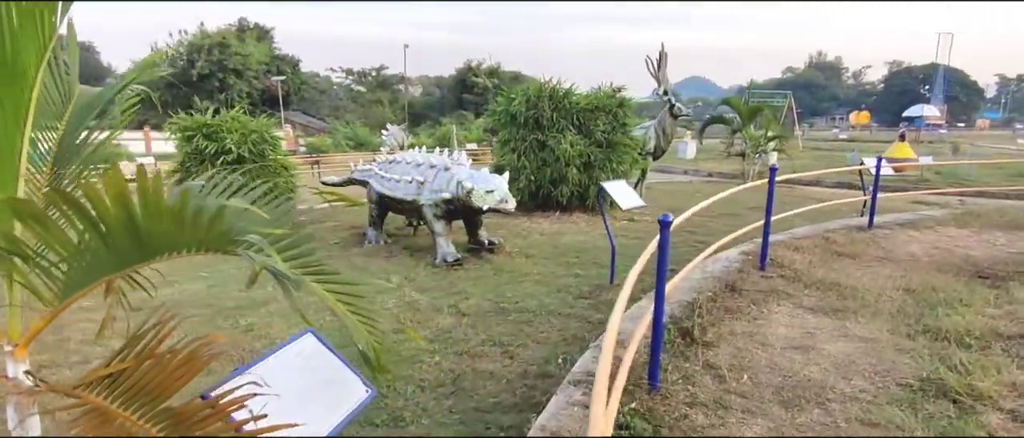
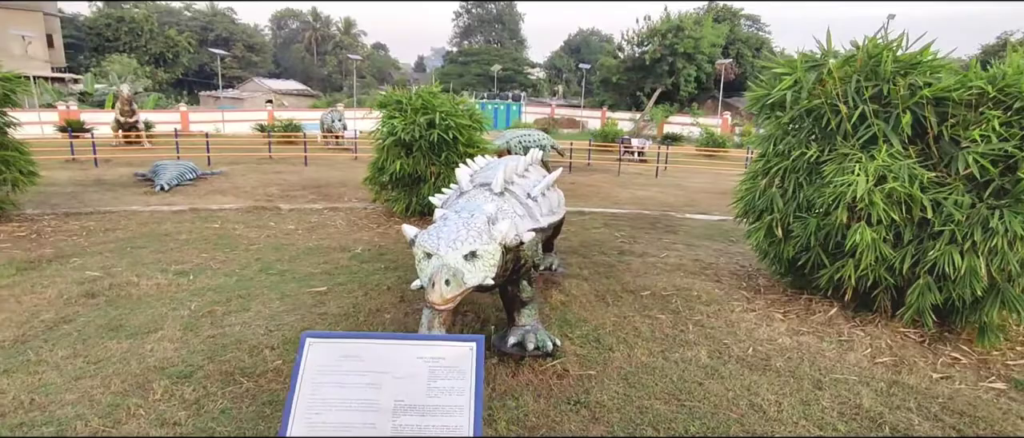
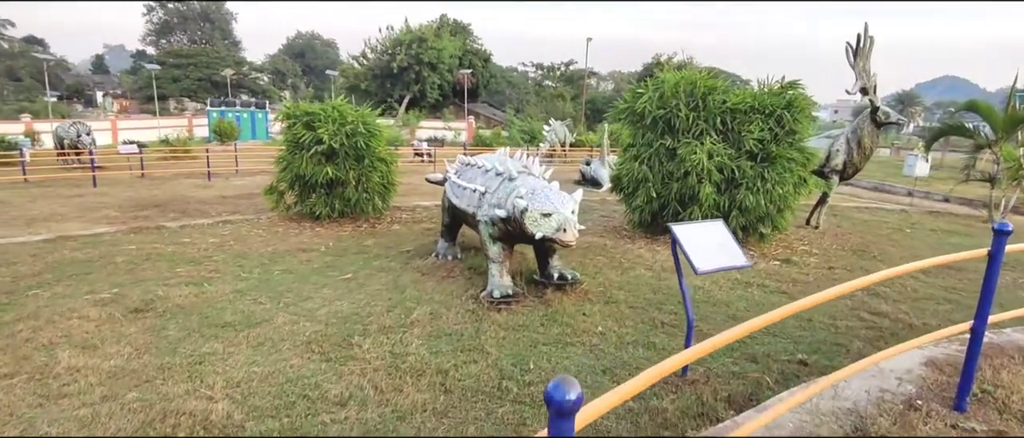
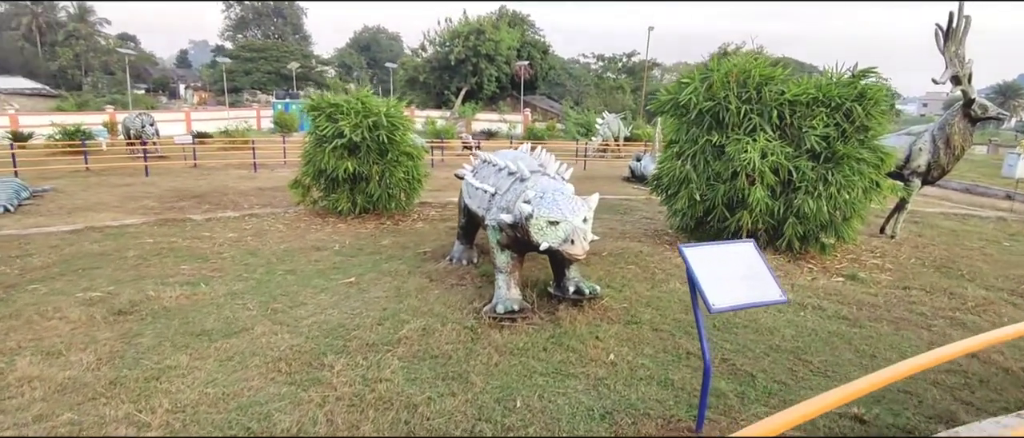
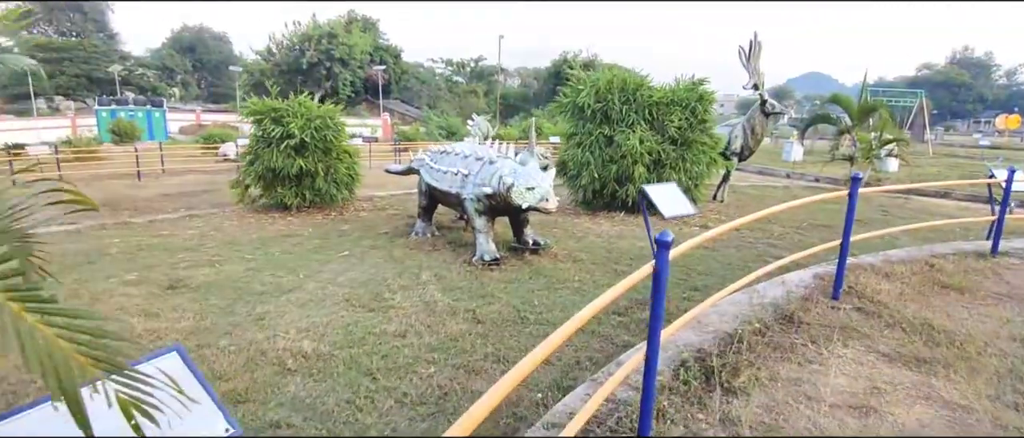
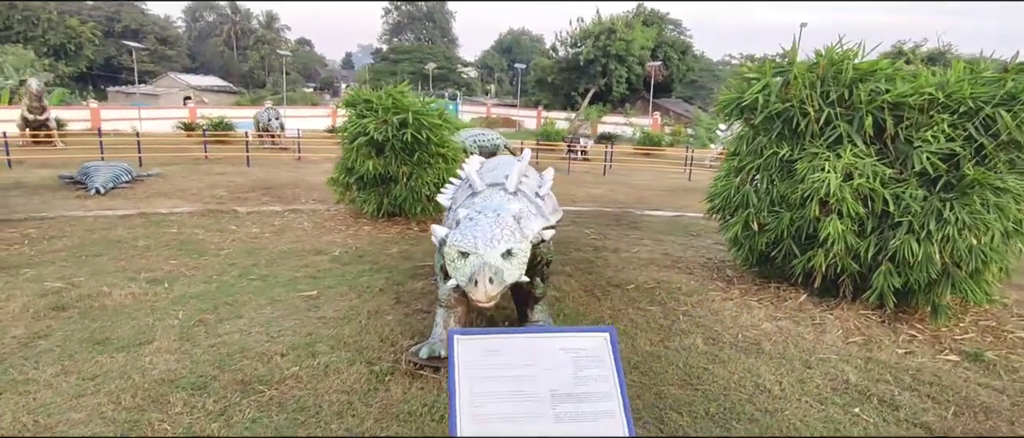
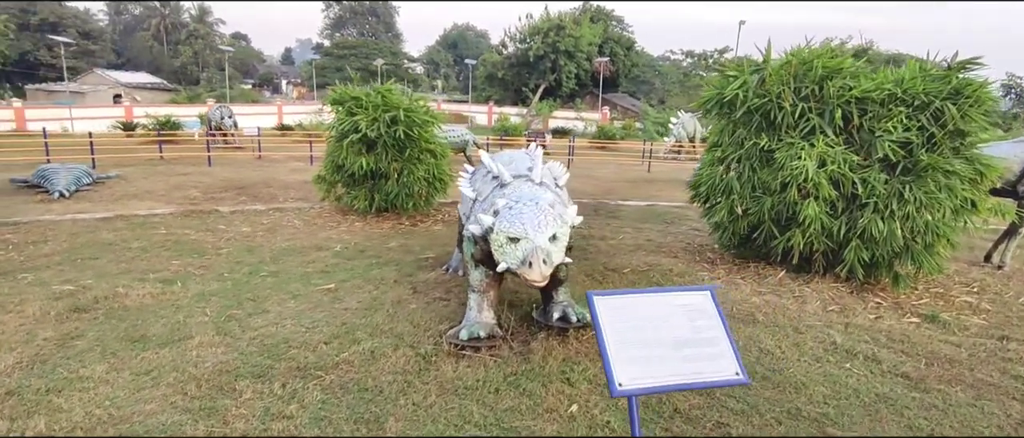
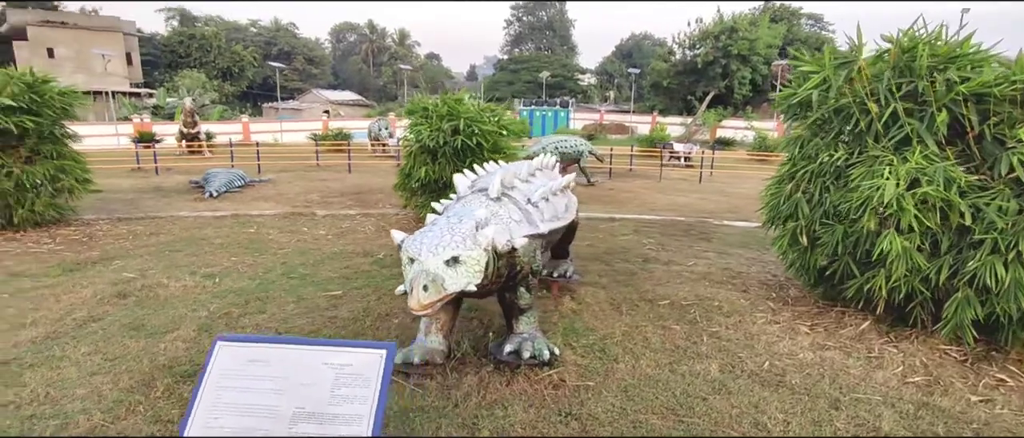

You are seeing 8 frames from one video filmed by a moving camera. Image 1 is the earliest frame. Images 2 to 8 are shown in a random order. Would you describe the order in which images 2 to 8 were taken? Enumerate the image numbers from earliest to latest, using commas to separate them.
5, 3, 4, 7, 6, 2, 8
